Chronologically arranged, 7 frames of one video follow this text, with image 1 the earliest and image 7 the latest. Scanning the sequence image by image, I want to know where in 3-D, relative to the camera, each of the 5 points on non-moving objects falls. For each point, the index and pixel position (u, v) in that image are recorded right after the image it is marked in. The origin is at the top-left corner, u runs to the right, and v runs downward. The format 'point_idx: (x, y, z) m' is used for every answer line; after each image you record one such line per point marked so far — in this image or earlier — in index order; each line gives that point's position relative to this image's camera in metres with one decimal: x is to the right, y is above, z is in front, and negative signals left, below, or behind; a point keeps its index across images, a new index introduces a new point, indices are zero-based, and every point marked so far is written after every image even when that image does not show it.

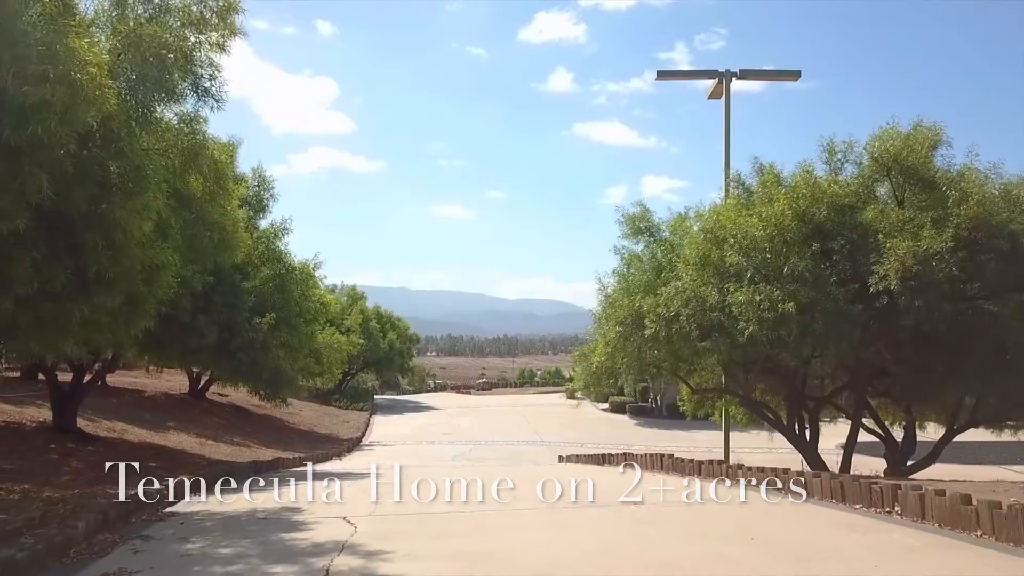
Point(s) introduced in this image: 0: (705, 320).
0: (+2.7, -0.4, +10.5) m
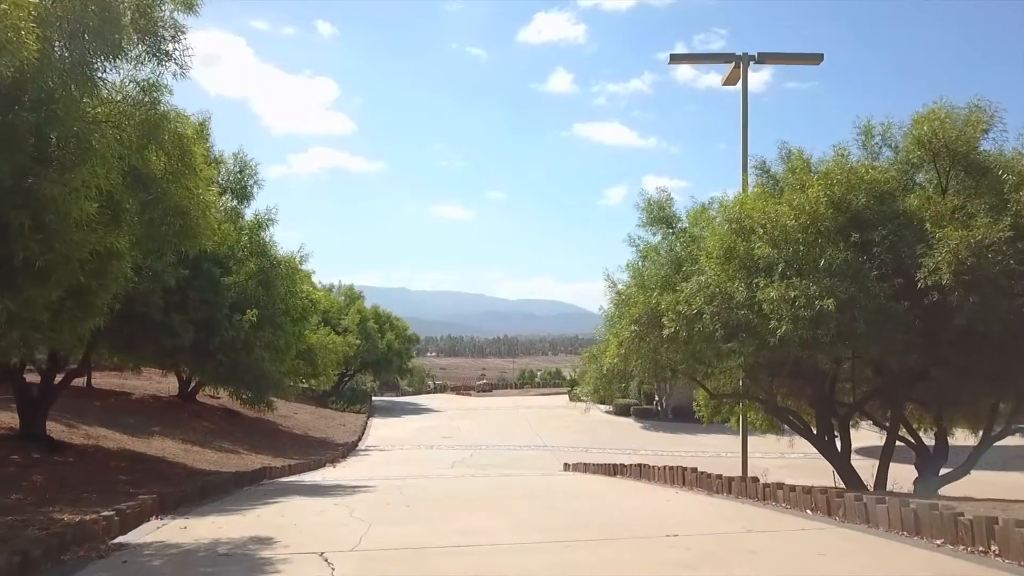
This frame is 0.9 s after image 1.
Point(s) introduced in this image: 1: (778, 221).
0: (+2.8, -0.4, +9.5) m
1: (+3.4, +0.9, +9.5) m
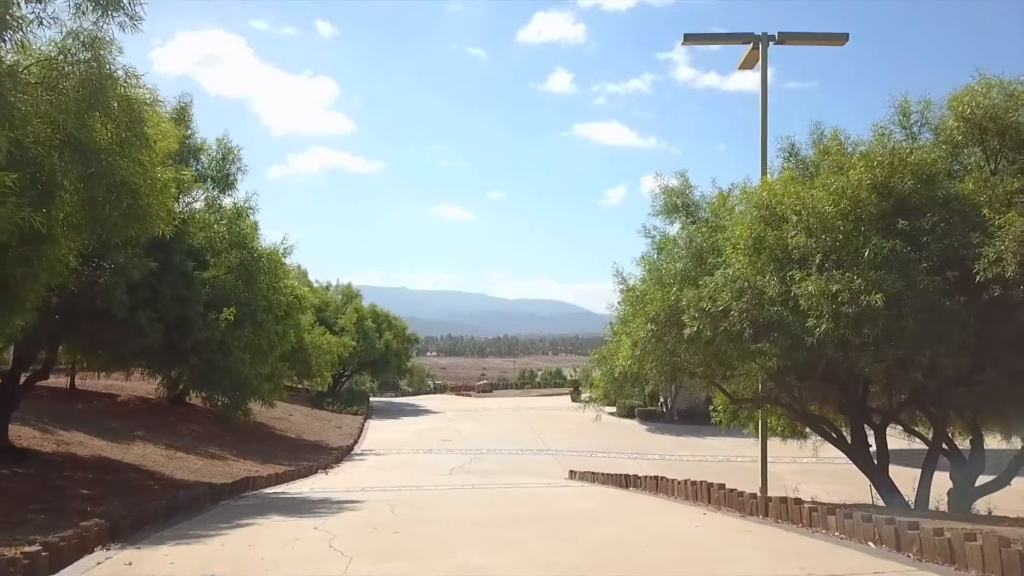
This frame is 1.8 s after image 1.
0: (+2.8, -0.3, +8.5) m
1: (+3.4, +0.9, +8.5) m
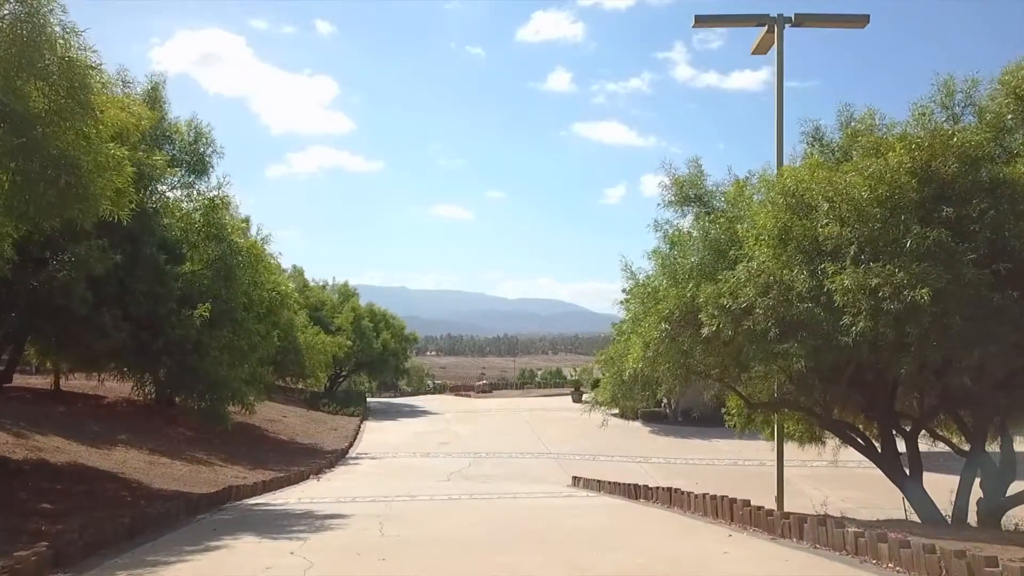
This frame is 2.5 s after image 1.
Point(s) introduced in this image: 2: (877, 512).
0: (+2.8, -0.3, +7.7) m
1: (+3.4, +1.0, +7.7) m
2: (+8.2, -5.0, +16.9) m
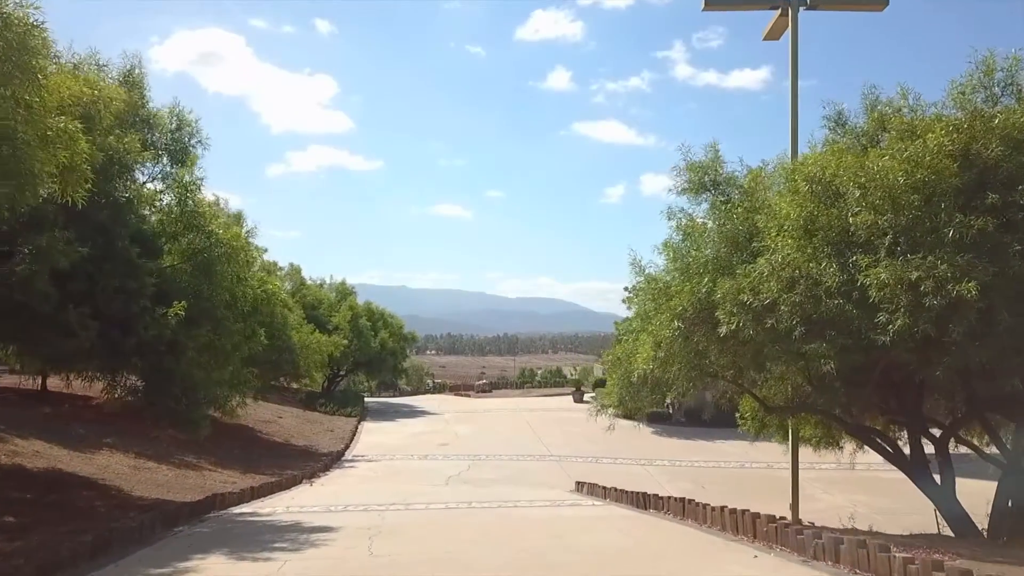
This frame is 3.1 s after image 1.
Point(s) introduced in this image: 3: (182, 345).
0: (+2.8, -0.2, +7.1) m
1: (+3.5, +1.0, +7.1) m
2: (+8.2, -5.0, +16.3) m
3: (-3.8, -0.7, +8.8) m
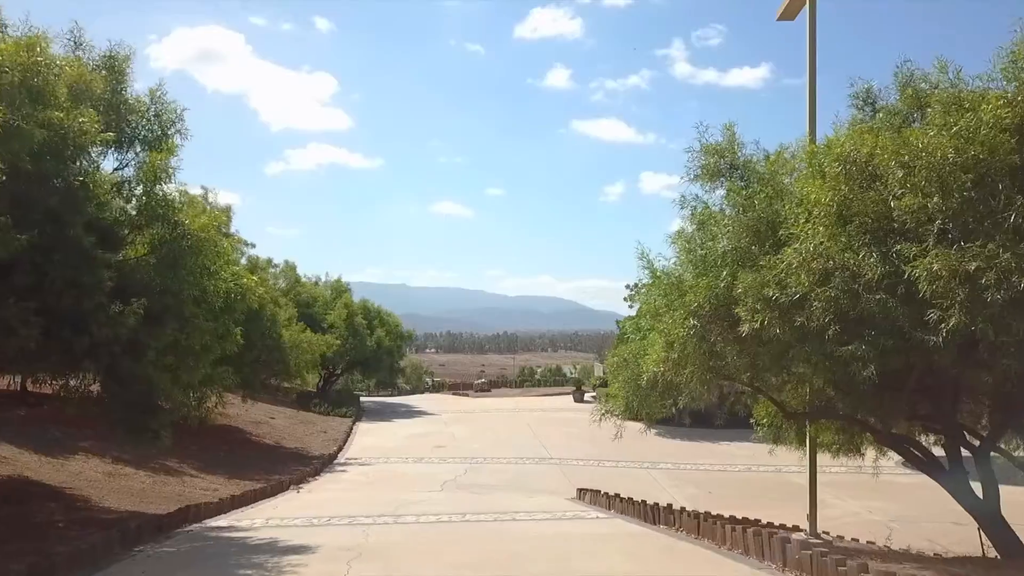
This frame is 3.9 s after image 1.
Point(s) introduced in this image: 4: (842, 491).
0: (+2.8, -0.2, +6.2) m
1: (+3.4, +1.1, +6.2) m
2: (+8.1, -4.9, +15.4) m
3: (-3.9, -0.6, +8.0) m
4: (+8.1, -4.9, +18.3) m
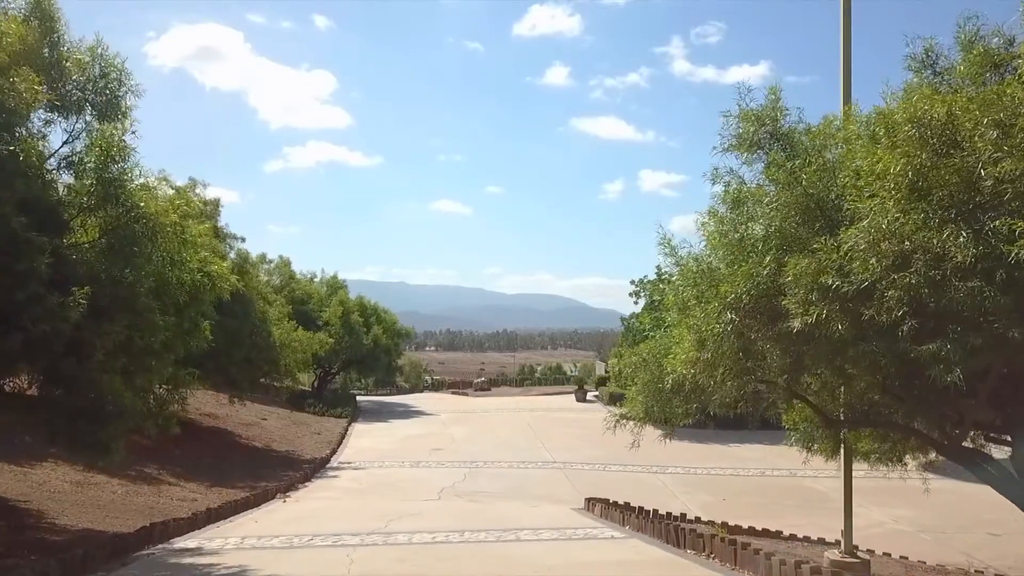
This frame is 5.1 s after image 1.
0: (+2.9, -0.1, +5.1) m
1: (+3.5, +1.2, +5.1) m
2: (+8.2, -4.8, +14.4) m
3: (-3.8, -0.5, +6.9) m
4: (+8.1, -4.8, +17.2) m
